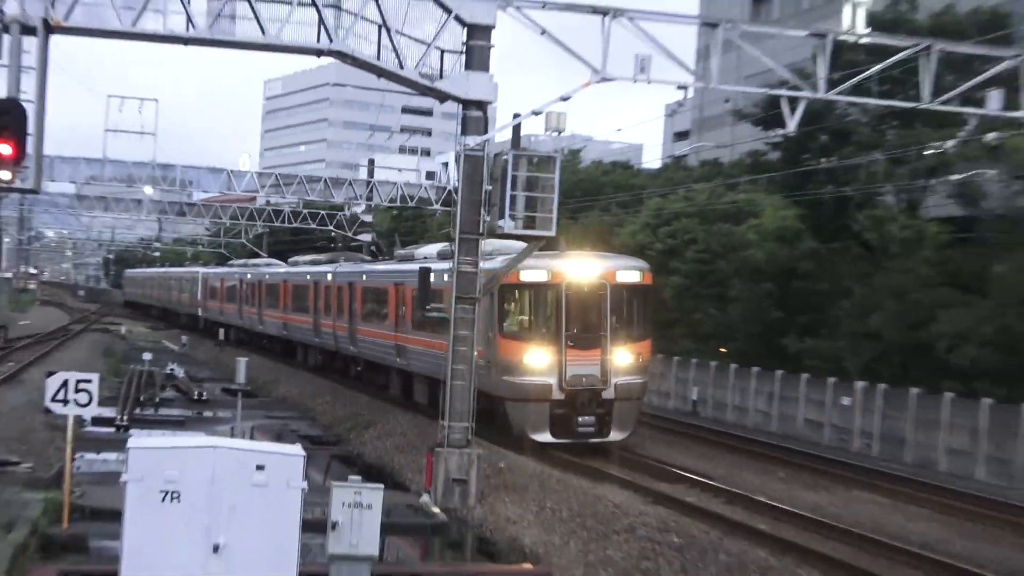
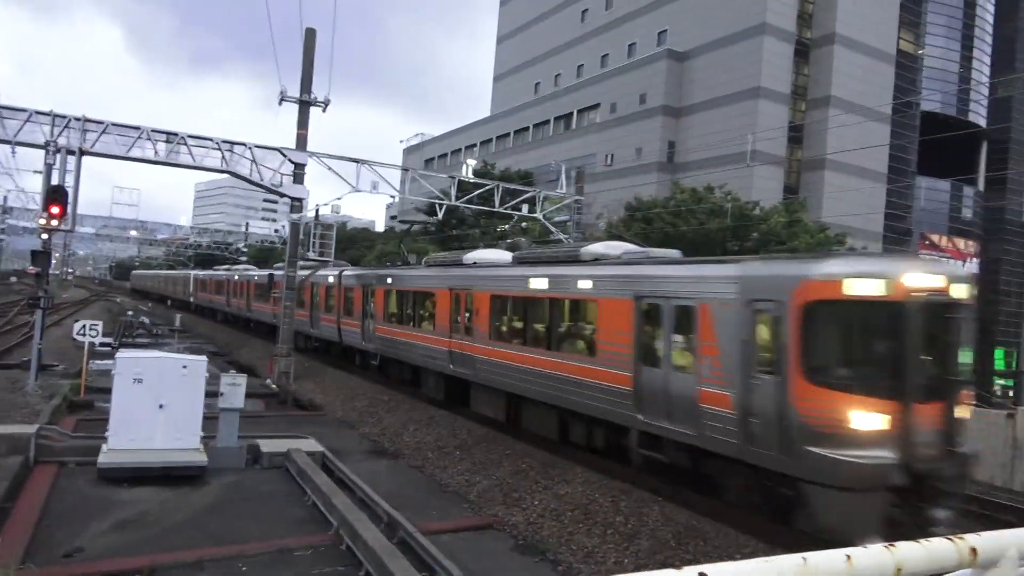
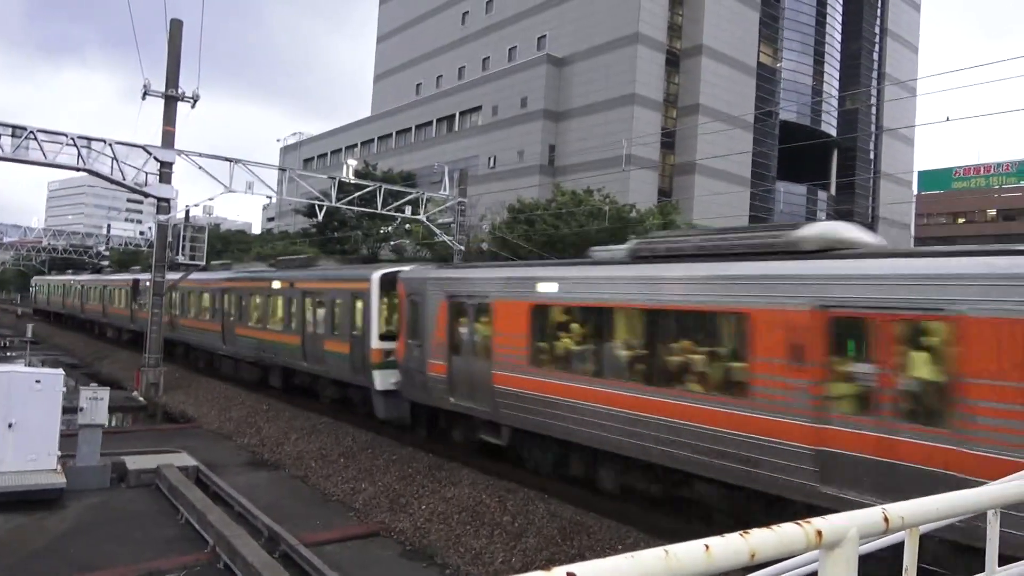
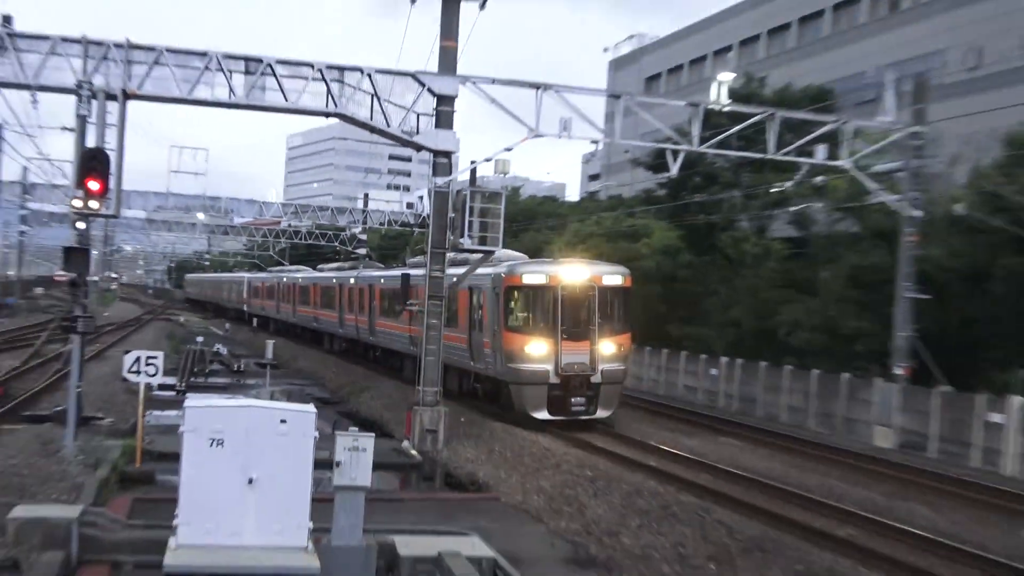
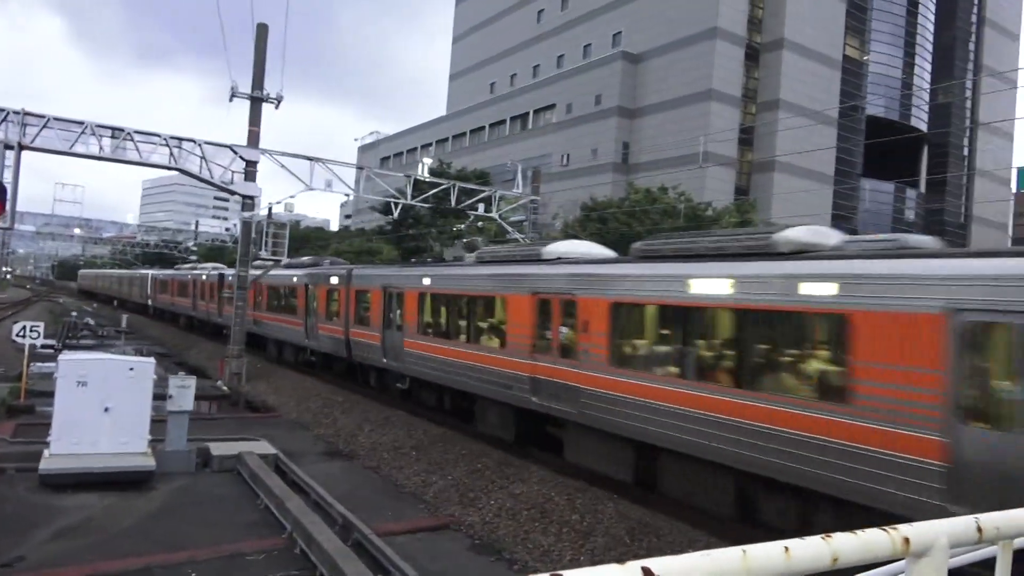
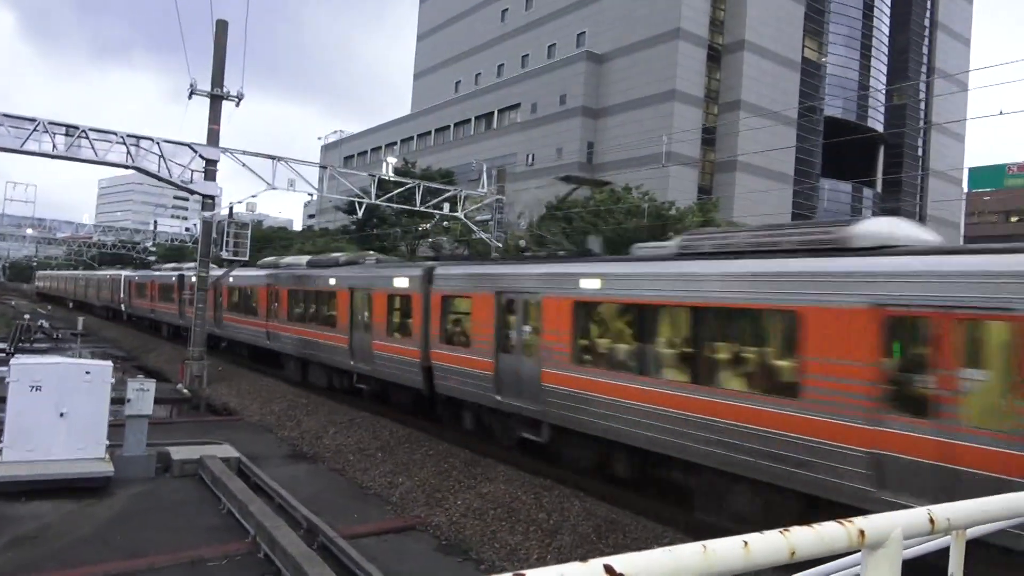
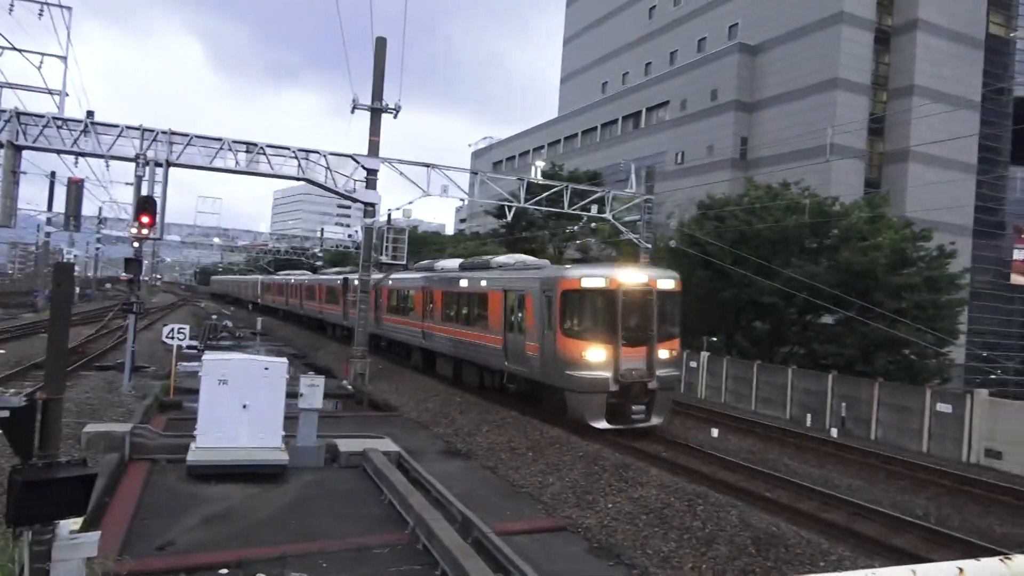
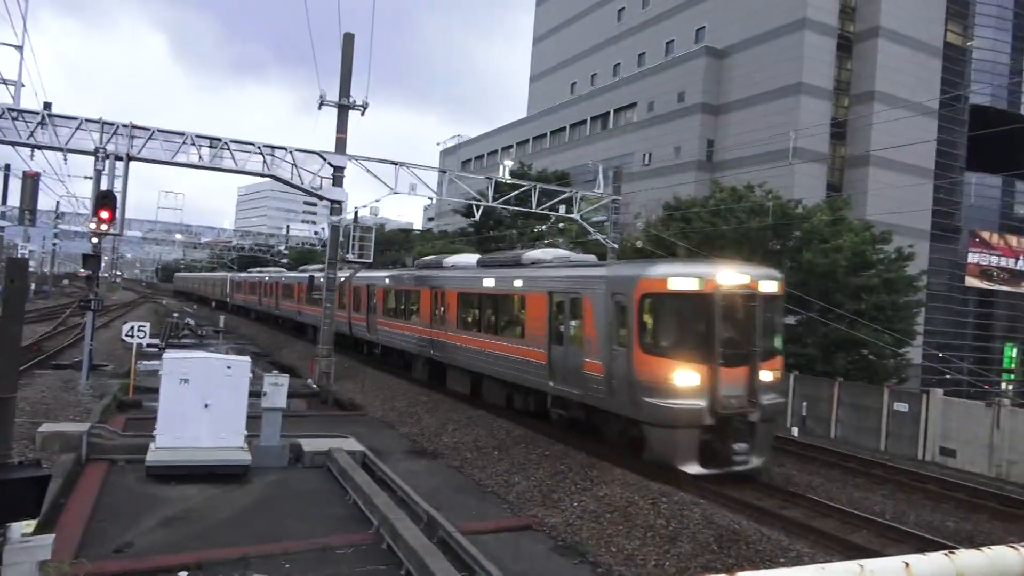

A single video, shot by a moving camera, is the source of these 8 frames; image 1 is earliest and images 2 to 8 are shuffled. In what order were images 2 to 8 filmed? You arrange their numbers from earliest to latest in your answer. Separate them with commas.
4, 7, 8, 2, 5, 6, 3
